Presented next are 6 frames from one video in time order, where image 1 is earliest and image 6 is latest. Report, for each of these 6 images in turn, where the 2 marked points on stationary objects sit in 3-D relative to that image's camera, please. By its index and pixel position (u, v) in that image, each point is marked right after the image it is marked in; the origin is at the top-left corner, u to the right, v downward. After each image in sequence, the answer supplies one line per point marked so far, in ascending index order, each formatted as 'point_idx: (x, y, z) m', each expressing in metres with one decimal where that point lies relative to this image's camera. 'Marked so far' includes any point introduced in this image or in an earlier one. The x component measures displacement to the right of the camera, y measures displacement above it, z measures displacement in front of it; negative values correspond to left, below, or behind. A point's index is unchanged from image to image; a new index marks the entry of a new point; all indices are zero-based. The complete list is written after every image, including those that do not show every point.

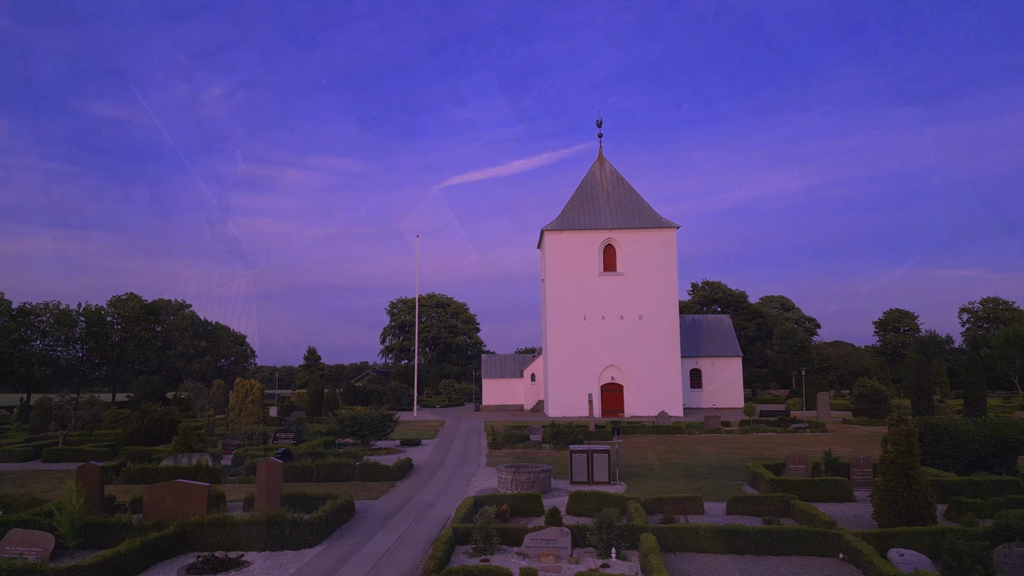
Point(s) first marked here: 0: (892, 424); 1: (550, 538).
0: (+5.4, -2.0, +9.0) m
1: (+0.5, -3.2, +8.0) m
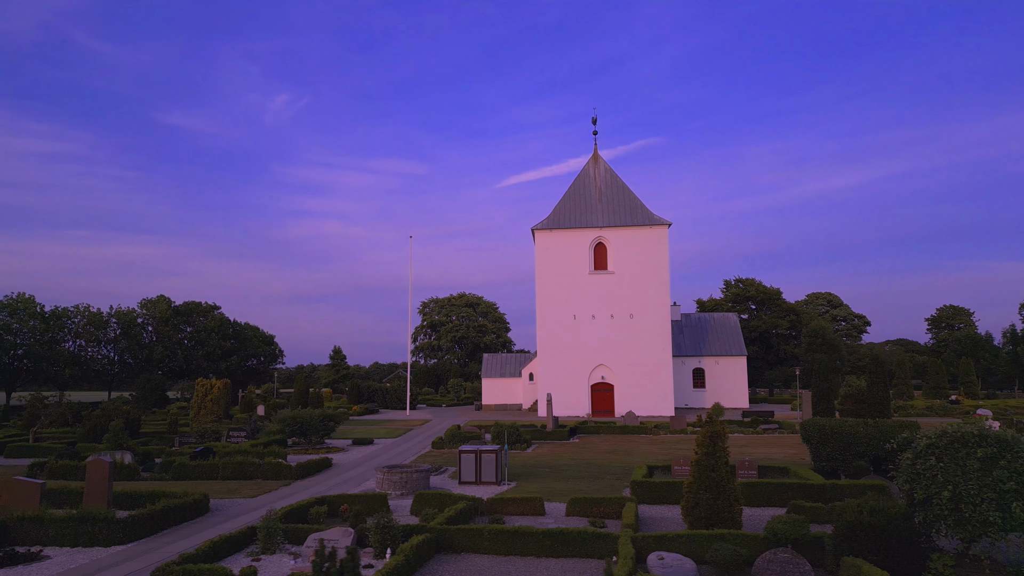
0: (+2.7, -2.0, +8.8) m
1: (-2.3, -3.2, +8.0) m
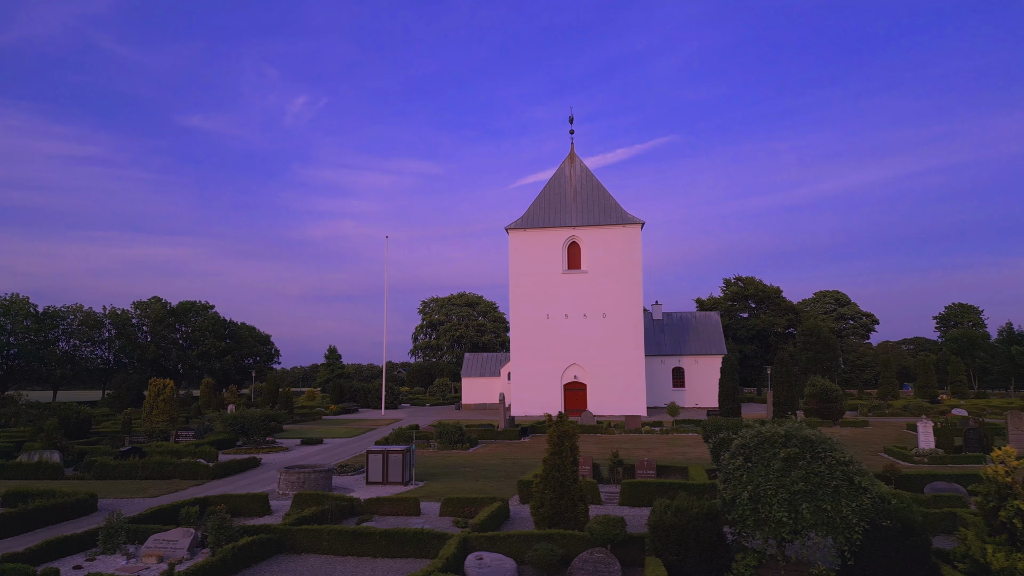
0: (+0.6, -2.0, +8.8) m
1: (-4.4, -3.2, +8.1) m
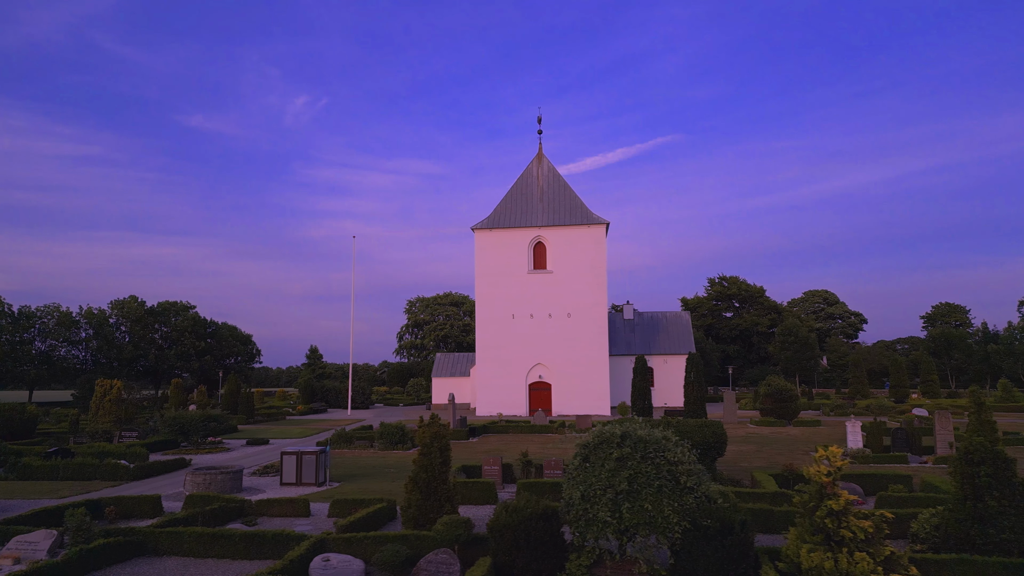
0: (-1.2, -2.0, +8.9) m
1: (-6.2, -3.2, +8.1) m
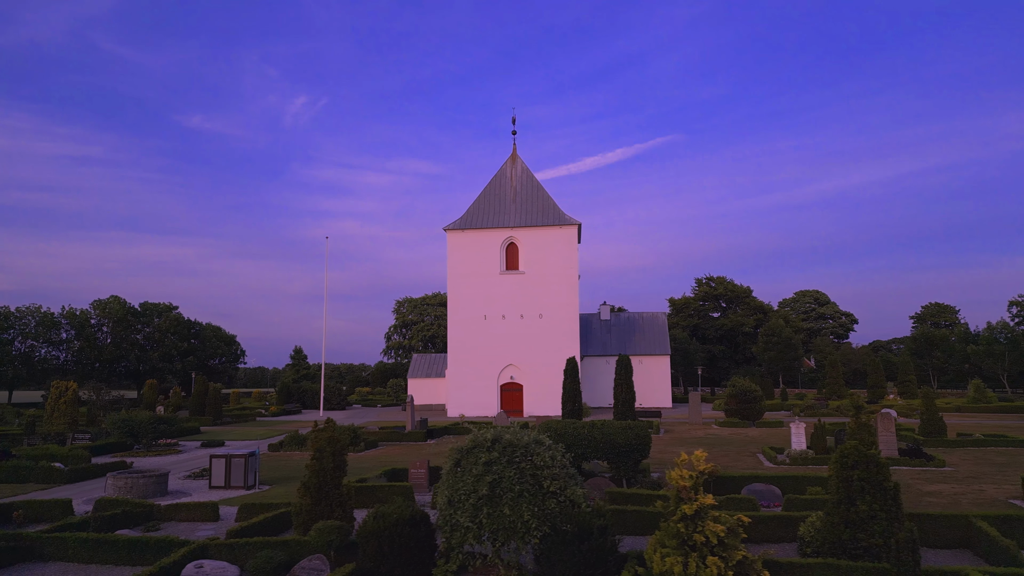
0: (-2.7, -2.1, +8.8) m
1: (-7.6, -3.3, +8.0) m
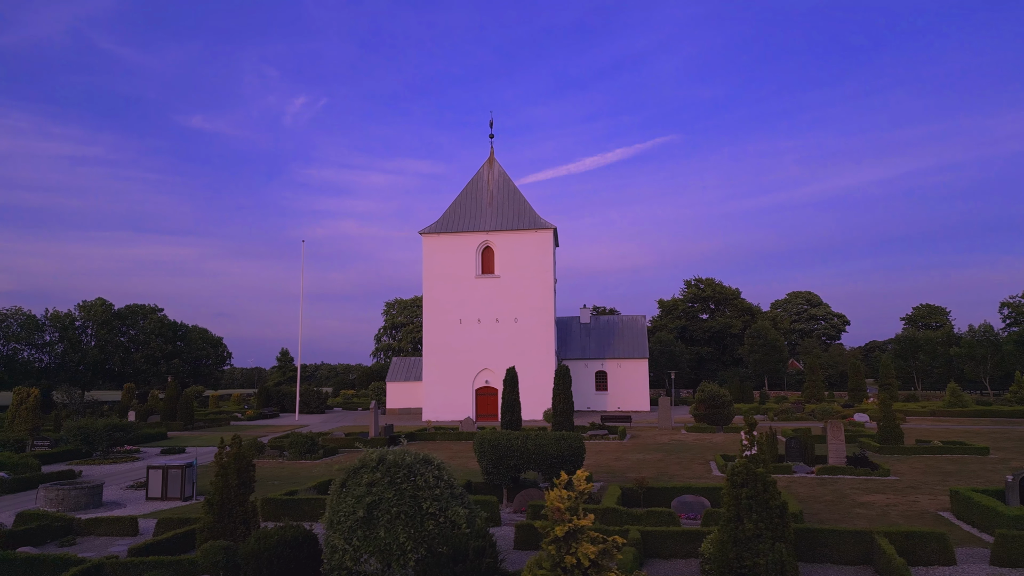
0: (-4.0, -2.3, +8.9) m
1: (-8.9, -3.5, +8.0) m
